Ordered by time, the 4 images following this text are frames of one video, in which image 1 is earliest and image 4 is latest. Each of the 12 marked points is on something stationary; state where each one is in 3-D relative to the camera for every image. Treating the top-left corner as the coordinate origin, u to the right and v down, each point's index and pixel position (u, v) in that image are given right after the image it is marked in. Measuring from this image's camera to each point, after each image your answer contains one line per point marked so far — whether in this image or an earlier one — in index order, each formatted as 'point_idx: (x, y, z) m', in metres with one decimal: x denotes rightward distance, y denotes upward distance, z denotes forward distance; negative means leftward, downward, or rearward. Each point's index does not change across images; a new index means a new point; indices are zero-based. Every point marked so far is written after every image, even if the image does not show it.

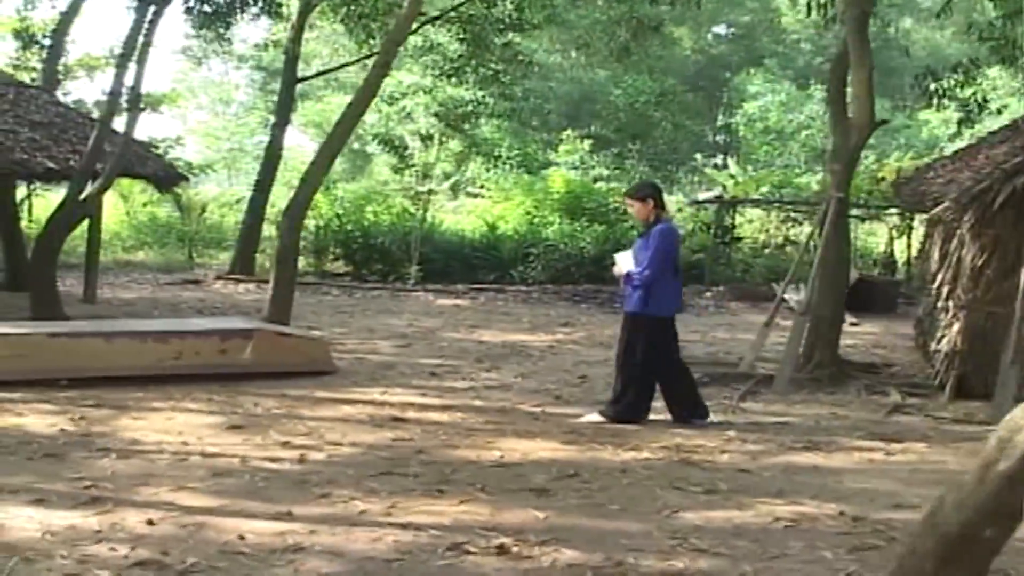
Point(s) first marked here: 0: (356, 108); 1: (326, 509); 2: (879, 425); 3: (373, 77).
0: (-1.8, +2.1, +12.9) m
1: (-1.2, -1.5, +7.5) m
2: (+3.4, -1.3, +10.4) m
3: (-1.6, +2.4, +12.8) m
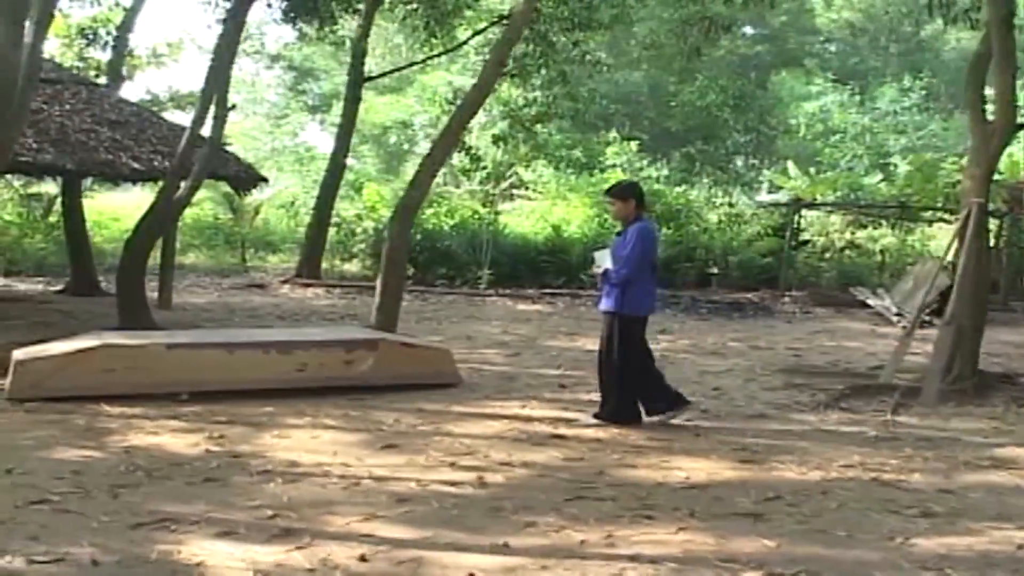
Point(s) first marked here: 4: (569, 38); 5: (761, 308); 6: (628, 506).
0: (-0.5, +2.0, +12.3) m
1: (+0.2, -1.6, +7.0) m
2: (+4.8, -1.3, +9.9) m
3: (-0.3, +2.3, +12.3) m
4: (+1.0, +4.4, +19.7) m
5: (+3.7, -0.3, +16.7) m
6: (+0.8, -1.5, +7.7) m
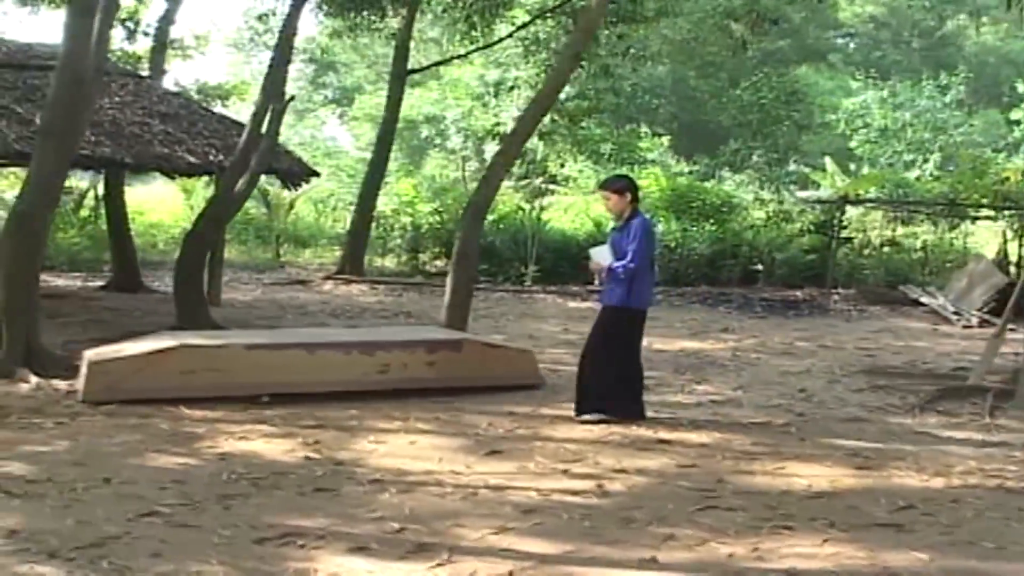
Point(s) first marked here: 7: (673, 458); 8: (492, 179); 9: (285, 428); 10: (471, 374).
0: (+0.3, +2.0, +12.0) m
1: (+1.0, -1.6, +6.7) m
2: (+5.6, -1.4, +9.7) m
3: (+0.5, +2.3, +11.9) m
4: (+1.7, +4.4, +19.3) m
5: (+4.4, -0.3, +16.4) m
6: (+1.6, -1.5, +7.4) m
7: (+1.2, -1.3, +8.6) m
8: (-0.2, +1.2, +11.9) m
9: (-1.9, -1.1, +9.1) m
10: (-0.4, -0.8, +10.5) m
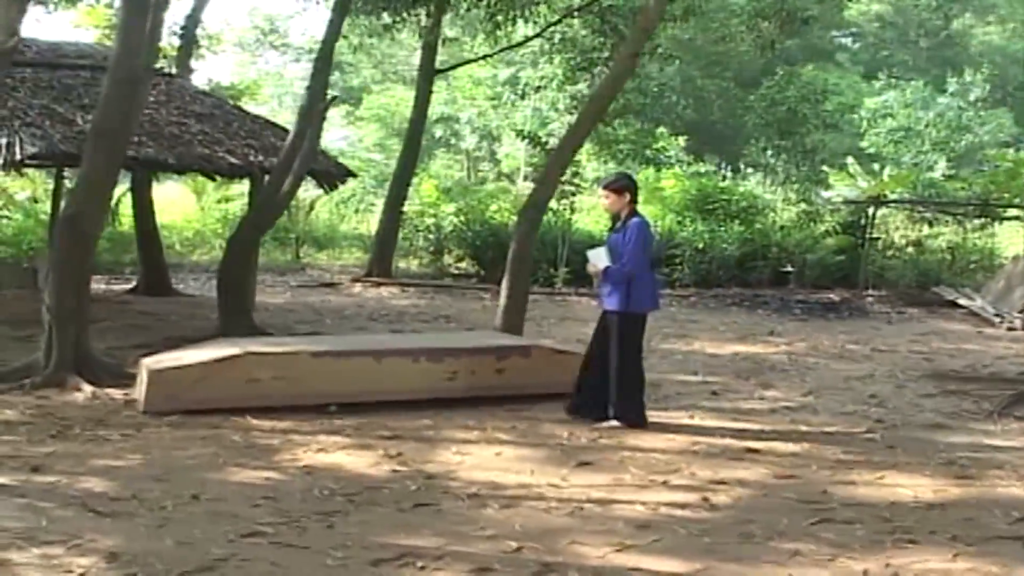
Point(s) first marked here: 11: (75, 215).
0: (+0.9, +2.0, +11.7) m
1: (+1.8, -1.6, +6.4) m
2: (+6.2, -1.4, +9.5) m
3: (+1.1, +2.3, +11.6) m
4: (+2.1, +4.4, +19.1) m
5: (+4.9, -0.3, +16.2) m
6: (+2.4, -1.5, +7.1) m
7: (+1.9, -1.3, +8.4) m
8: (+0.4, +1.1, +11.6) m
9: (-1.2, -1.2, +8.8) m
10: (+0.2, -0.9, +10.2) m
11: (-3.9, +0.7, +10.0) m
